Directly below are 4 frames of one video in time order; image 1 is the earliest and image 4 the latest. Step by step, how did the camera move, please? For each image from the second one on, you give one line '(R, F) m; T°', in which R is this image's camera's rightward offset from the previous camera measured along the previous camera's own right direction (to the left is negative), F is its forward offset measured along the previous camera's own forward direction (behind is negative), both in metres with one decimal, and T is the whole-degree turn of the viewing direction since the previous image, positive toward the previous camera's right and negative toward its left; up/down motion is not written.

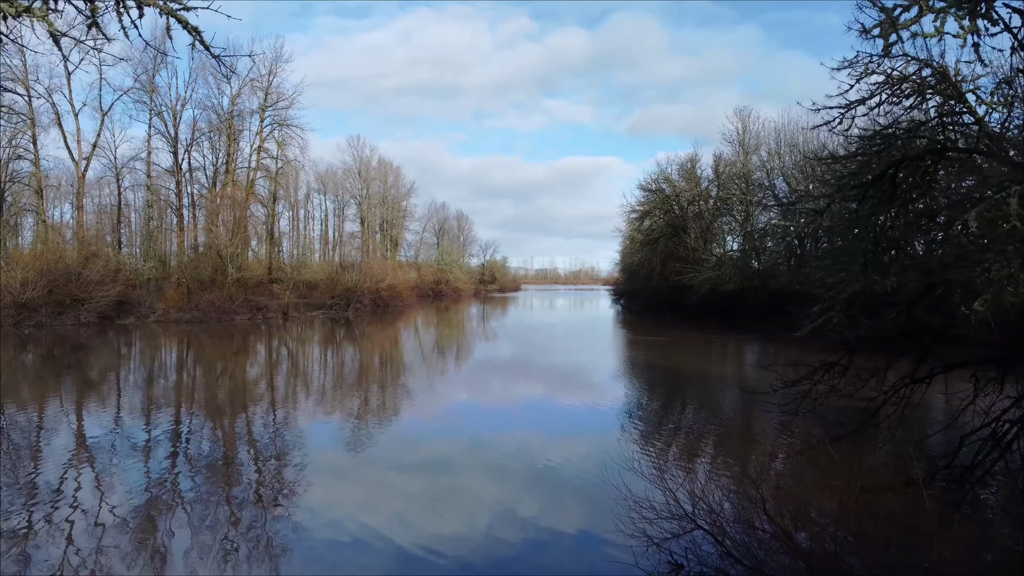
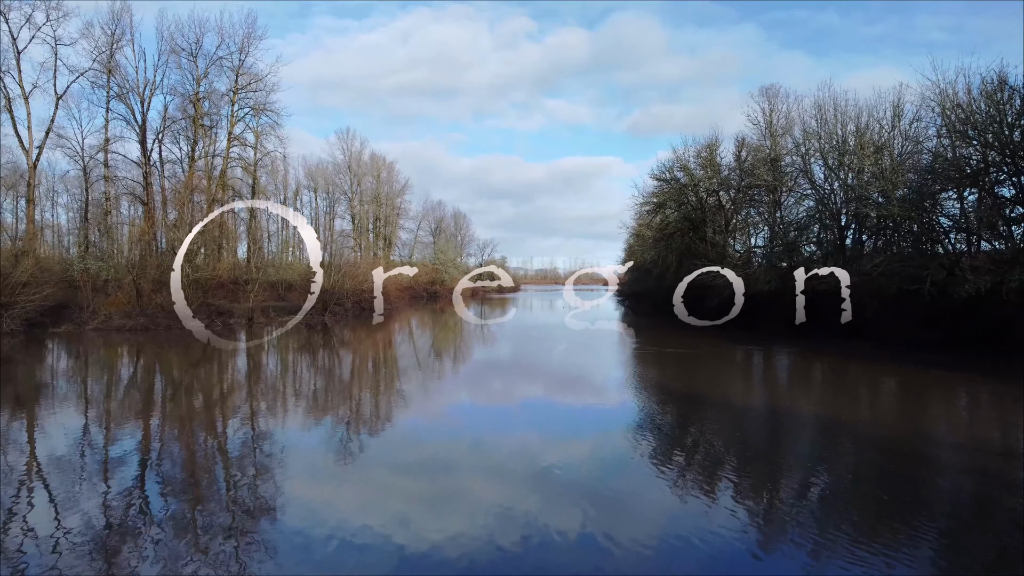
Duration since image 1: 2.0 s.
(0.0, +0.7) m; 0°
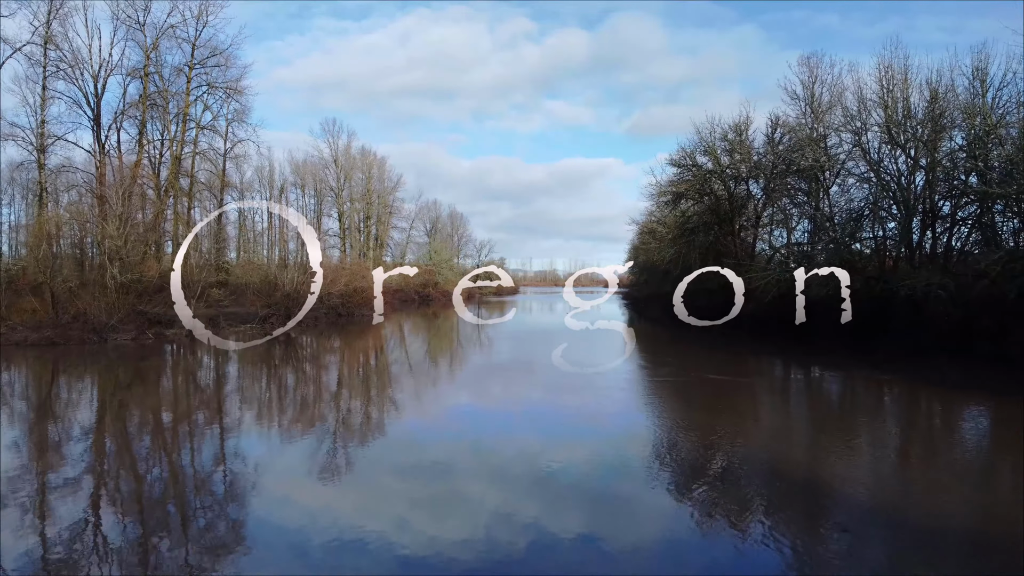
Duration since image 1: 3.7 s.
(0.0, +0.8) m; 0°
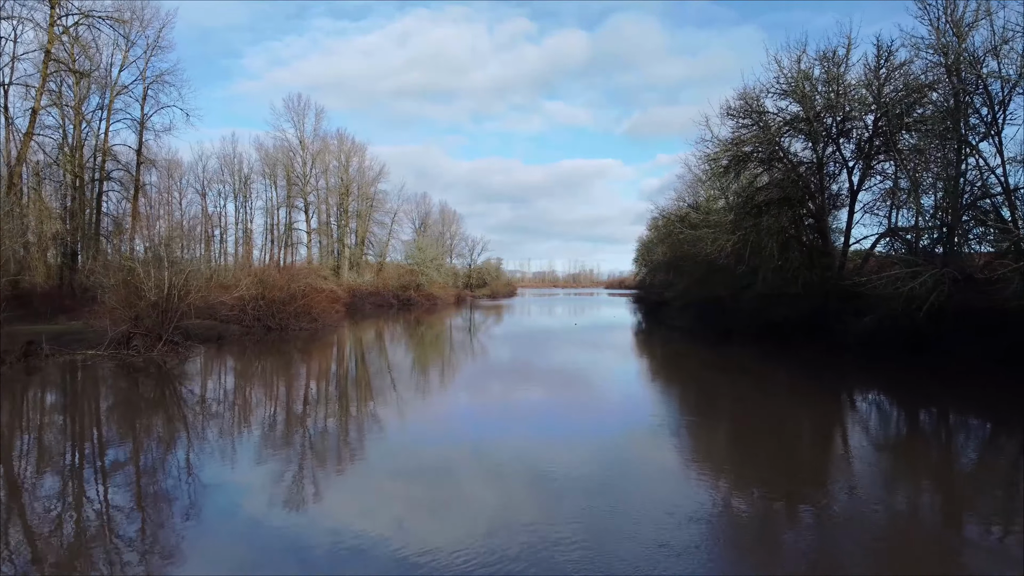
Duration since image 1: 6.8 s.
(+0.1, +1.6) m; 0°
